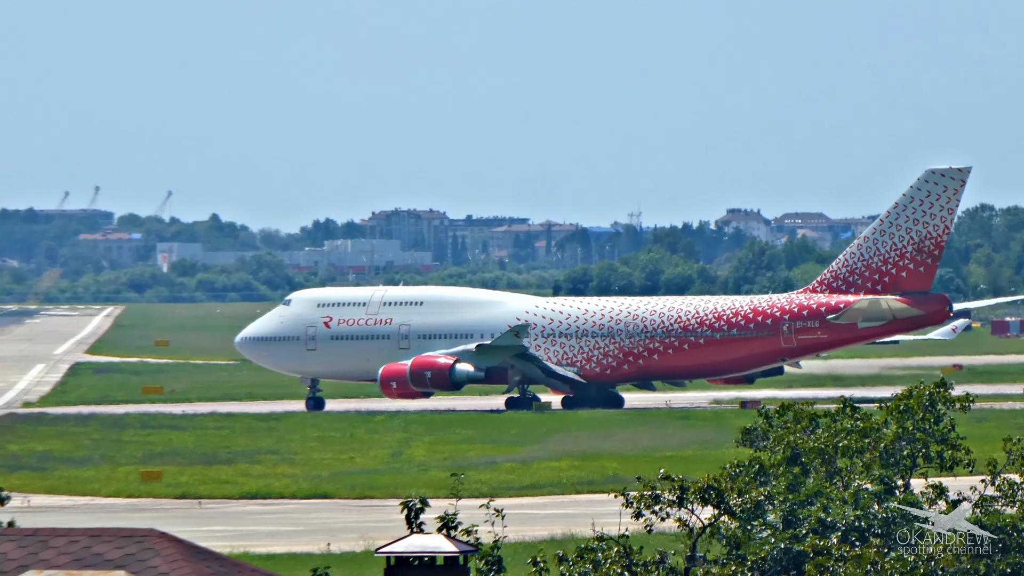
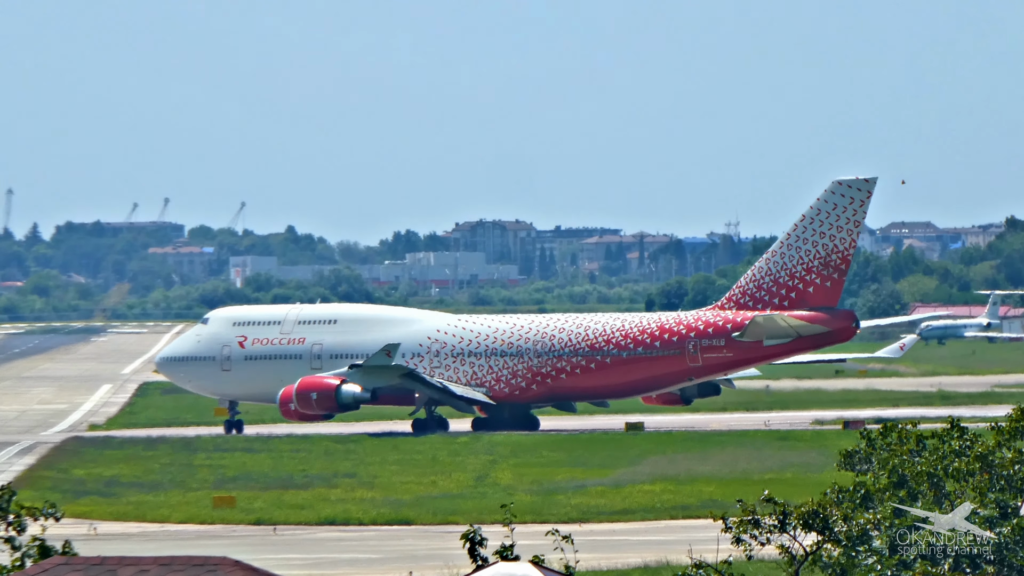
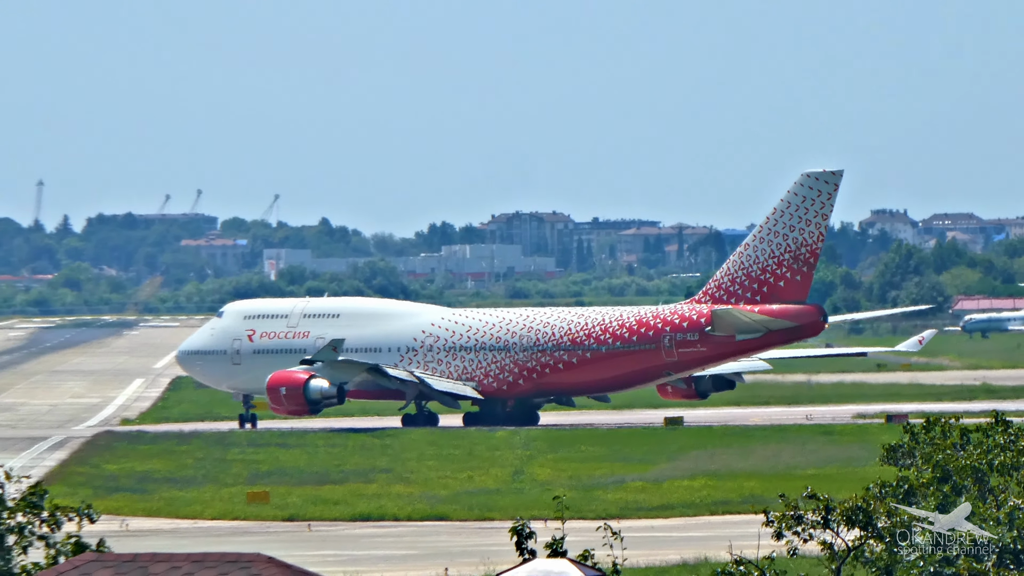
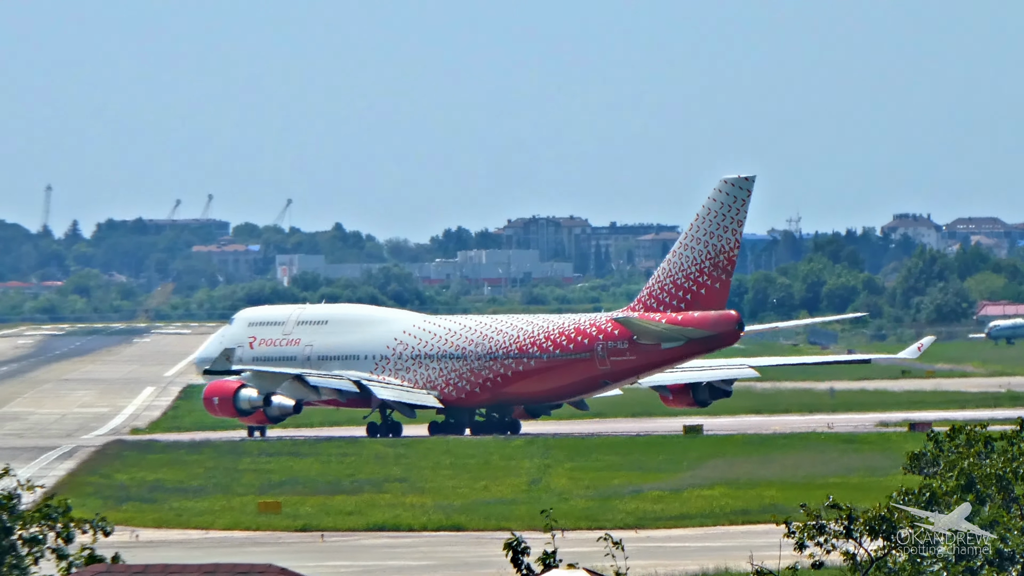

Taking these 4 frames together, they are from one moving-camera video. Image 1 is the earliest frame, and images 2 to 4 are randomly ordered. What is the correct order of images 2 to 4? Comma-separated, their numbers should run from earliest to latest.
2, 3, 4
